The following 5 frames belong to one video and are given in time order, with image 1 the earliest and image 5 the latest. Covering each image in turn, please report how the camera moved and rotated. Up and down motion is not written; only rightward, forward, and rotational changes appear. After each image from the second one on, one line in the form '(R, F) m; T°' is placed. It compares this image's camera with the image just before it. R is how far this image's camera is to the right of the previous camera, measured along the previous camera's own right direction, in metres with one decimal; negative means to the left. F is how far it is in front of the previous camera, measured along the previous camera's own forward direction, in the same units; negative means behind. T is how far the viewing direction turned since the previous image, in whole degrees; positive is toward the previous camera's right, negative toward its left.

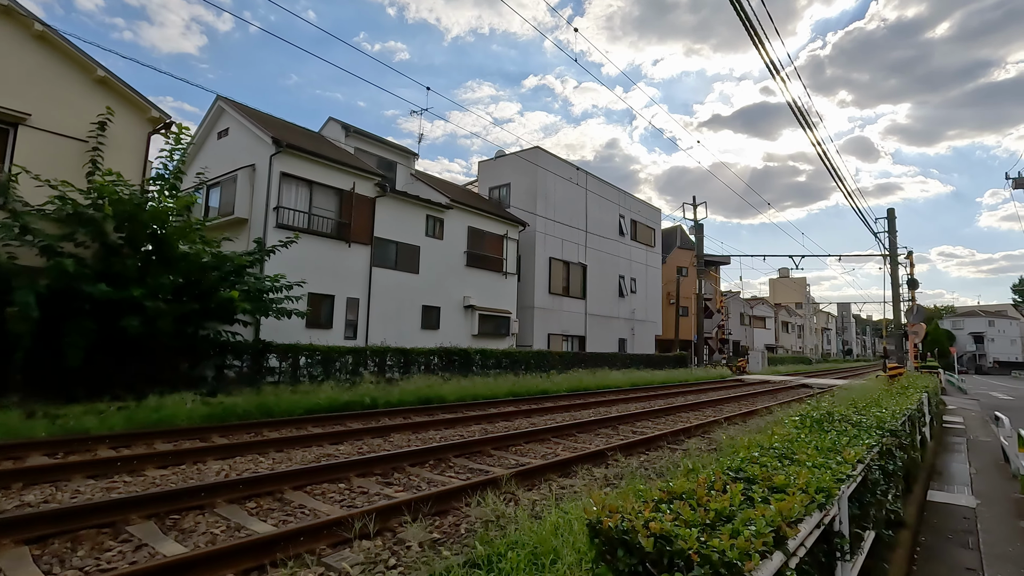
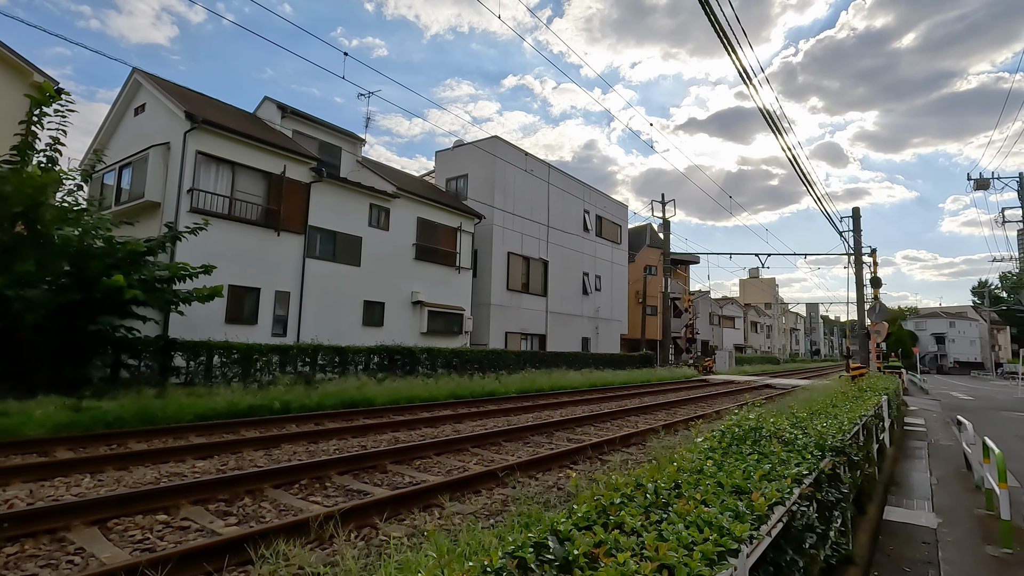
(+0.8, +0.9) m; +2°
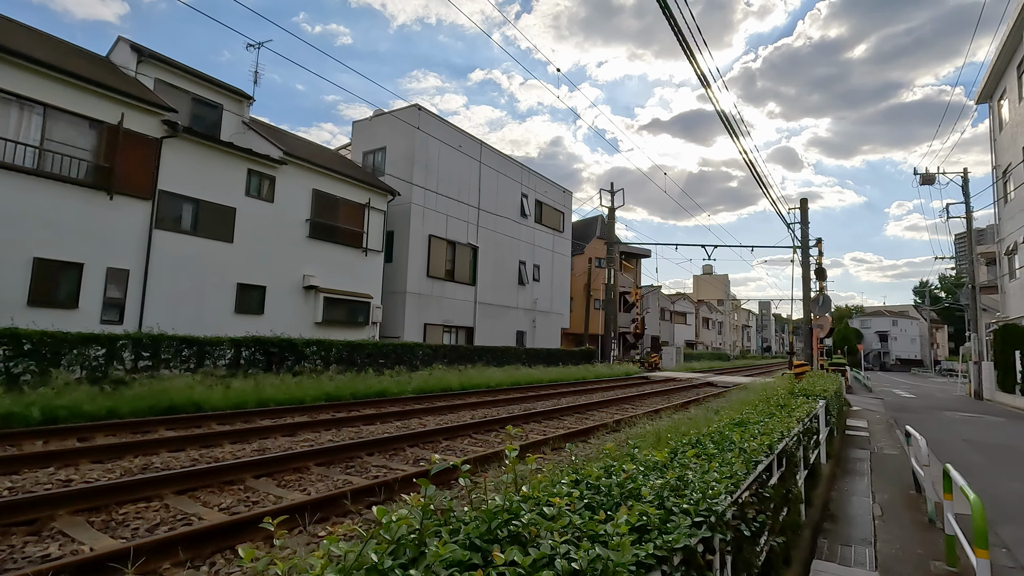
(+1.5, +1.9) m; +4°
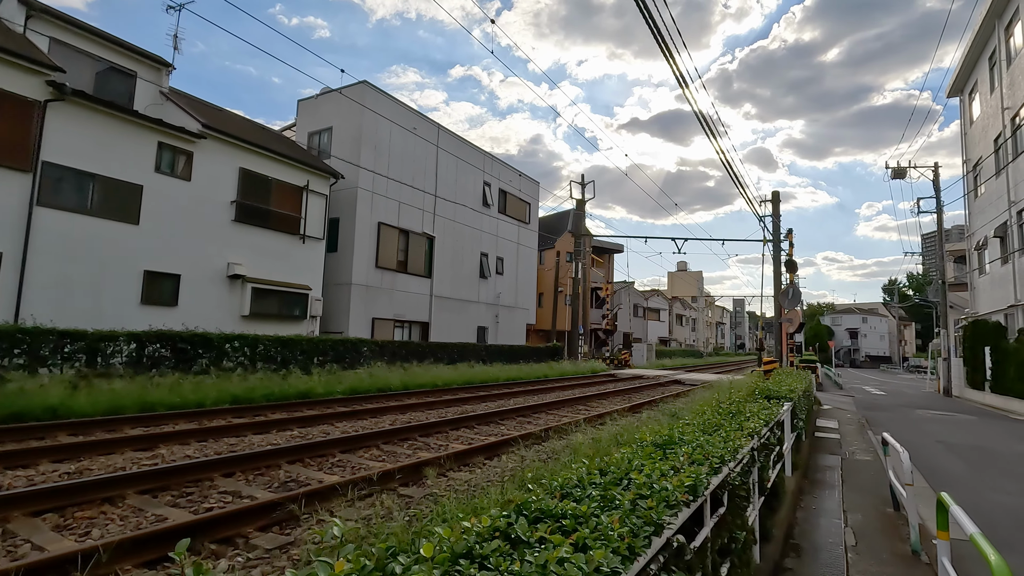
(+0.8, +1.2) m; +2°
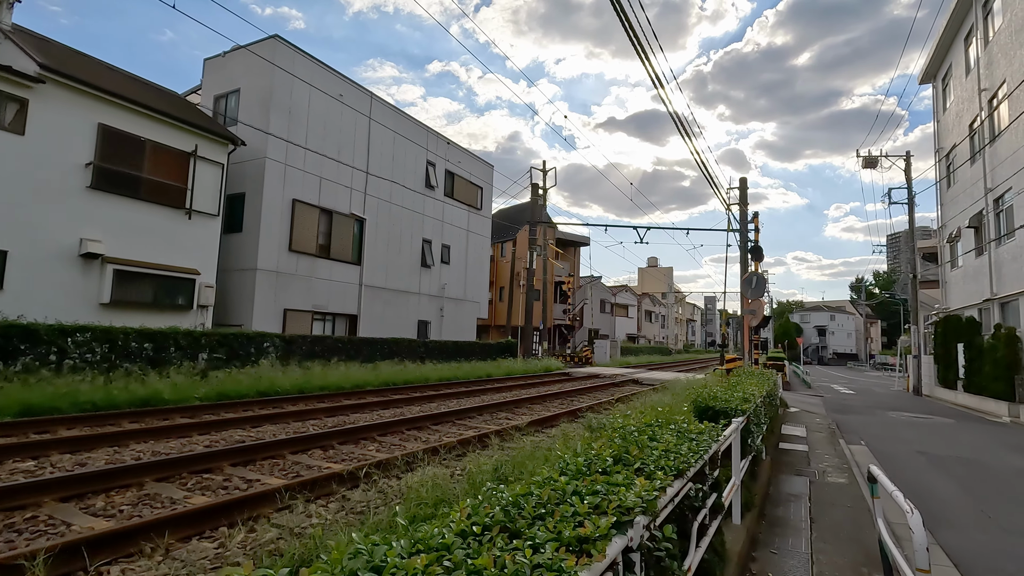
(+1.2, +2.0) m; +2°
